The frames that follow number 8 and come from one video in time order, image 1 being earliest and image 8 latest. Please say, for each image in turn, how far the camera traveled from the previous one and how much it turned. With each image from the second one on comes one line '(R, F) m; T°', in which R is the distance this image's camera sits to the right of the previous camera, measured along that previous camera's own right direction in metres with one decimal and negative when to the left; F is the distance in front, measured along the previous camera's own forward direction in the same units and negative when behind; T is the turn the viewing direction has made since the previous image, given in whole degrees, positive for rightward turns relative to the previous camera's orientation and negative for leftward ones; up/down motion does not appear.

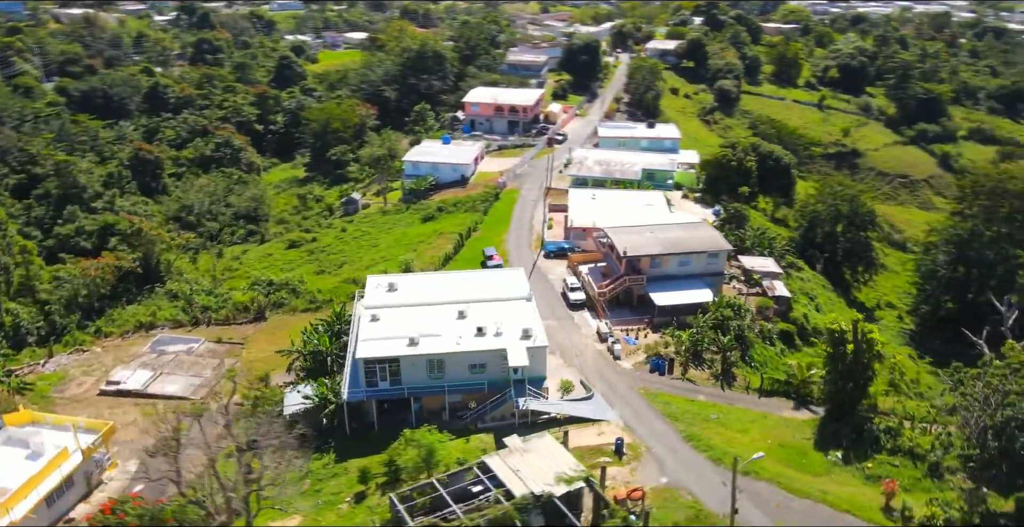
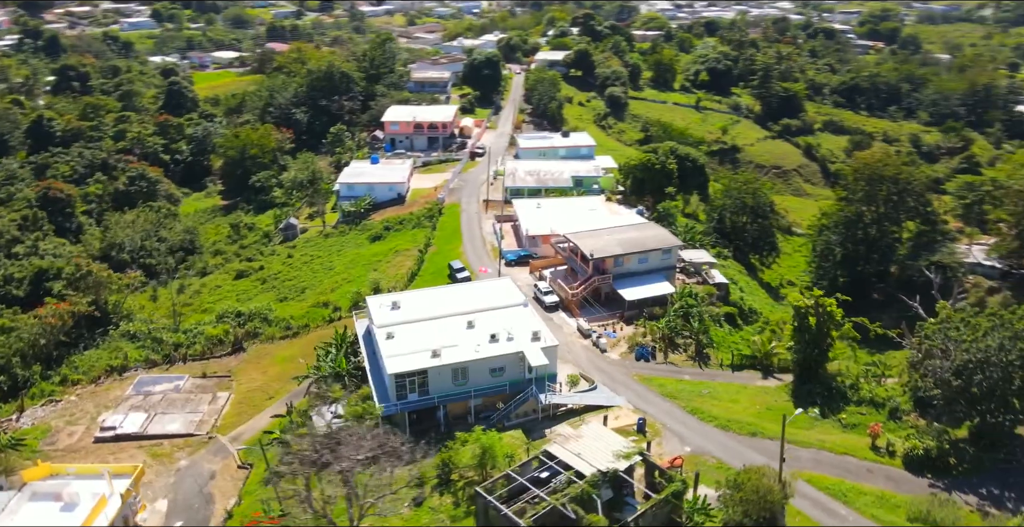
(-3.7, -1.5) m; +10°
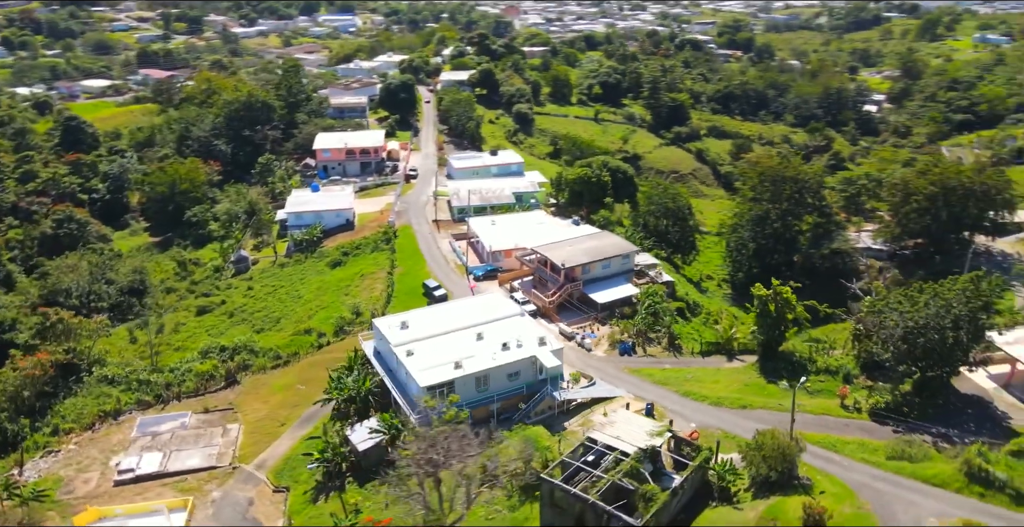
(-3.8, -2.0) m; +9°
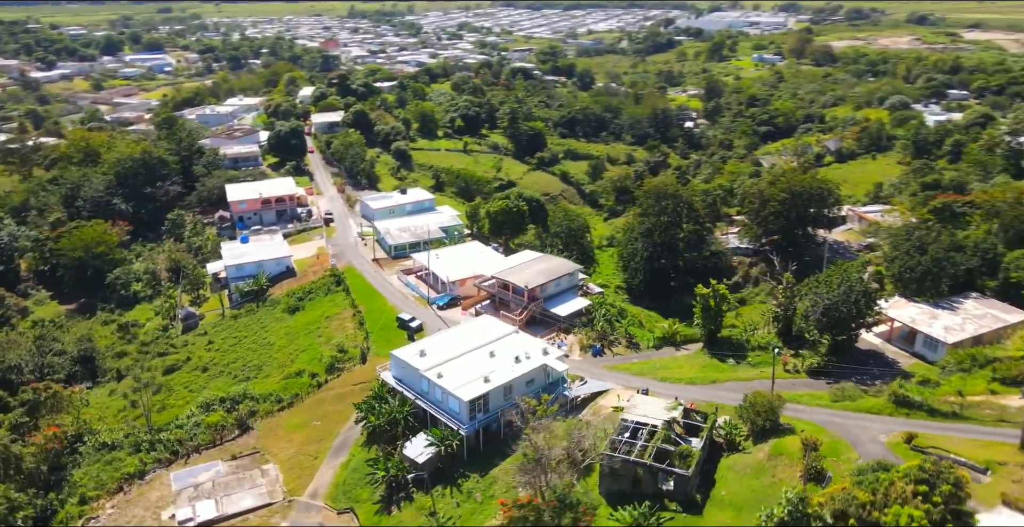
(-6.4, -3.6) m; +13°
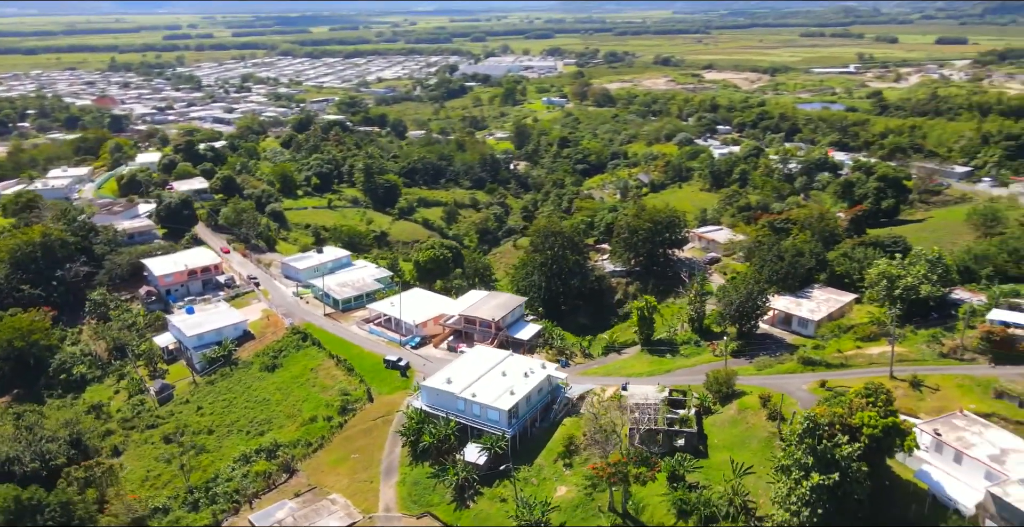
(-9.5, -5.7) m; +16°
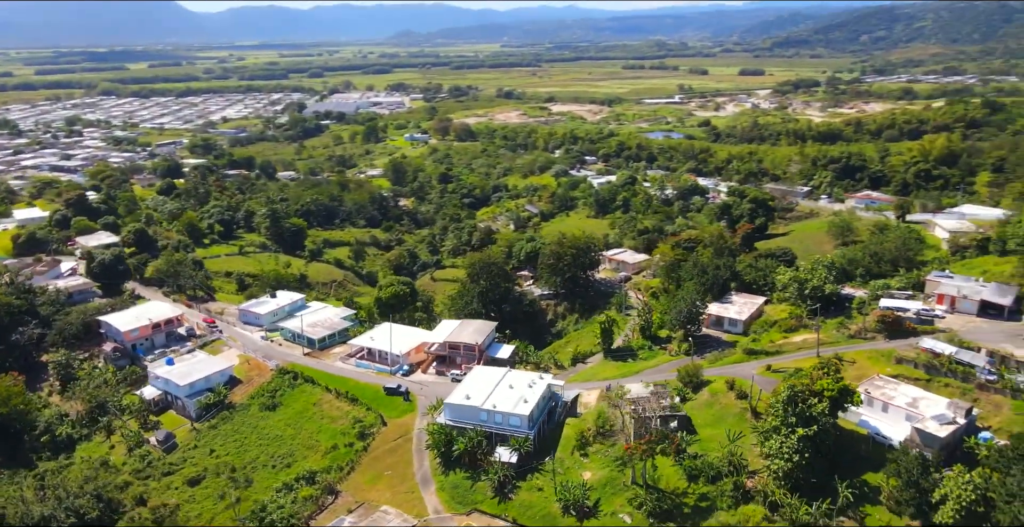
(-8.2, -5.0) m; +12°
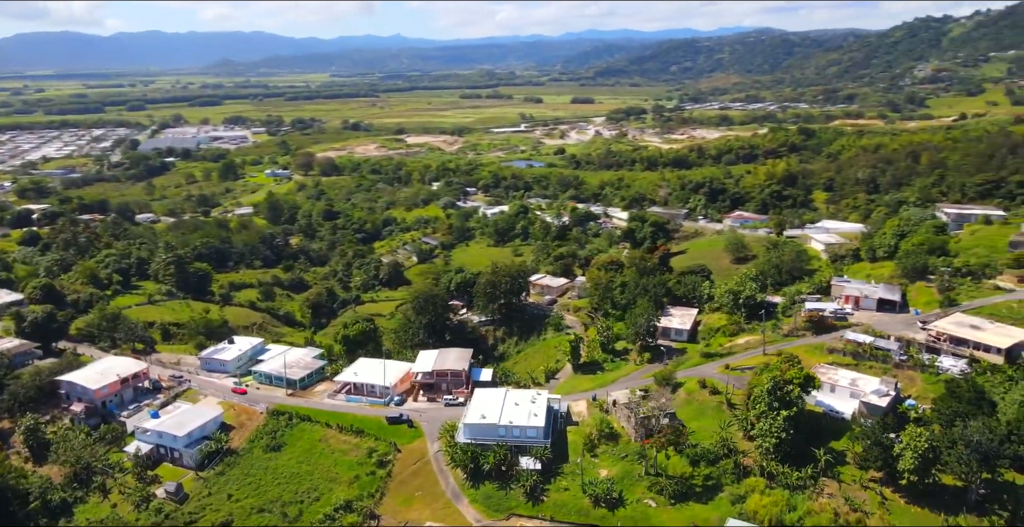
(-9.4, -3.8) m; +12°
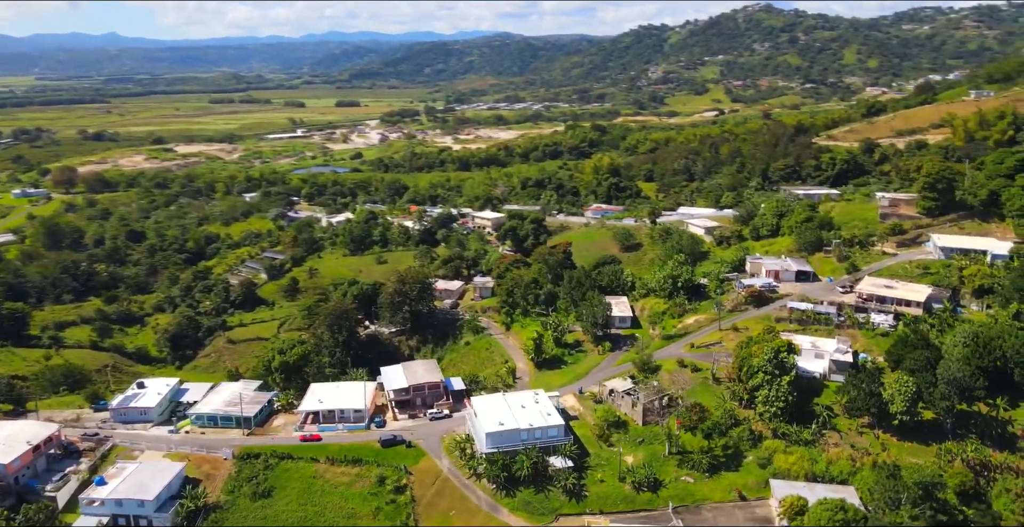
(-13.5, +2.7) m; +18°
